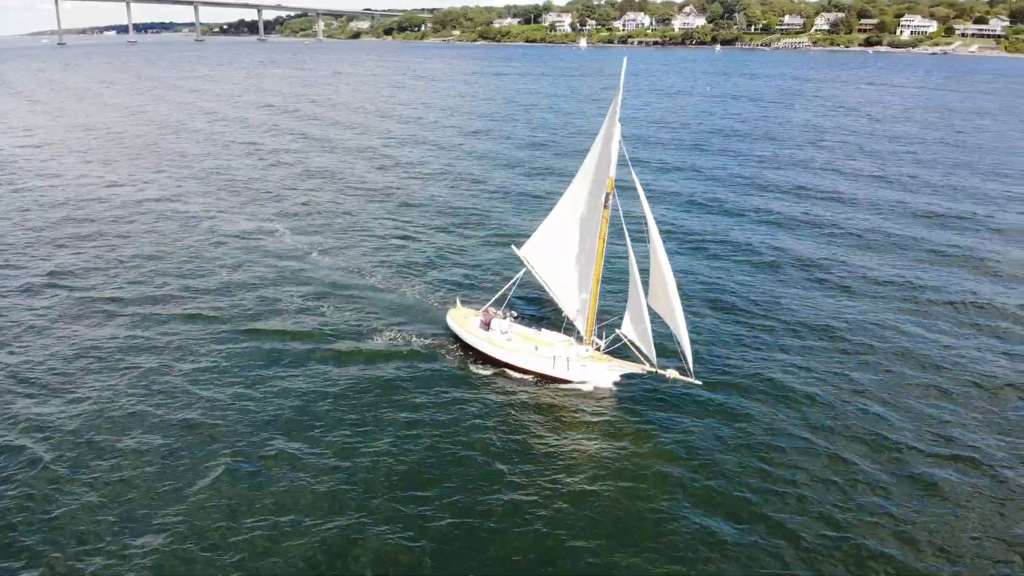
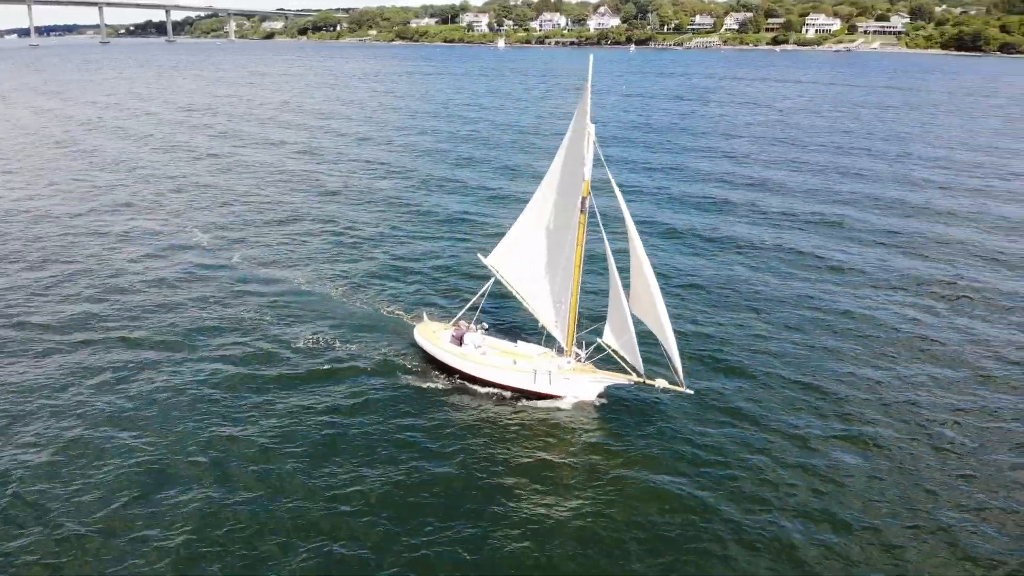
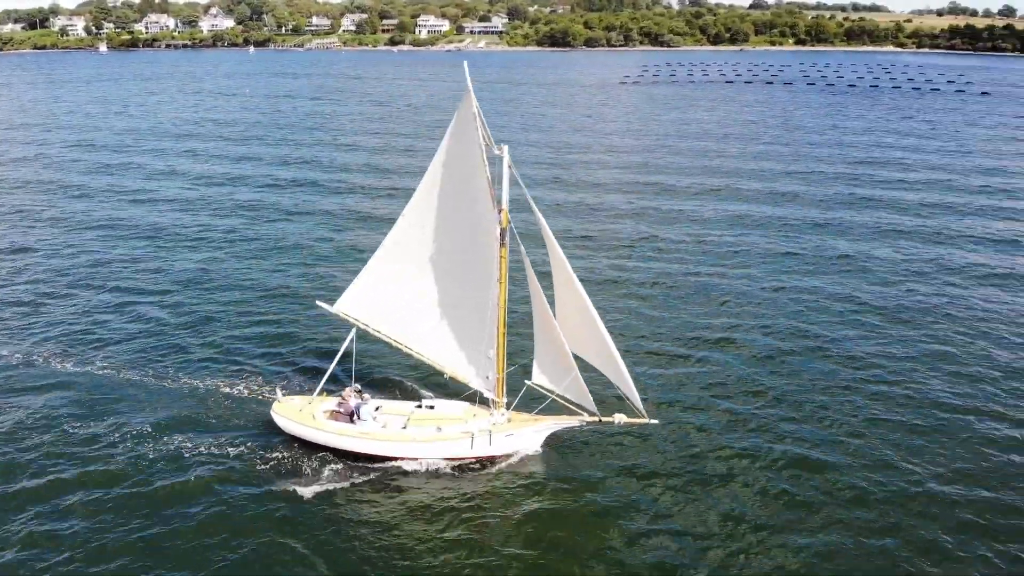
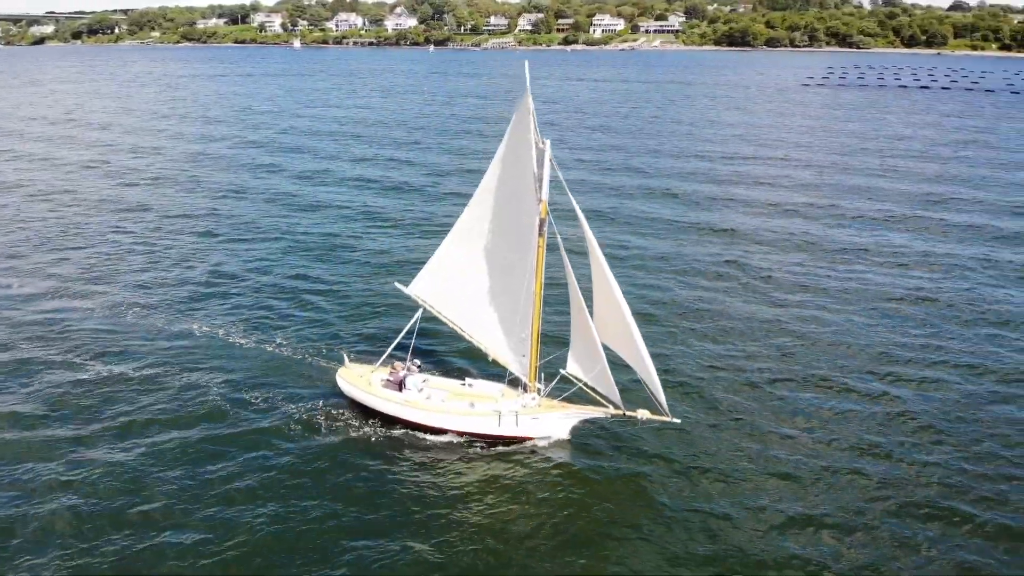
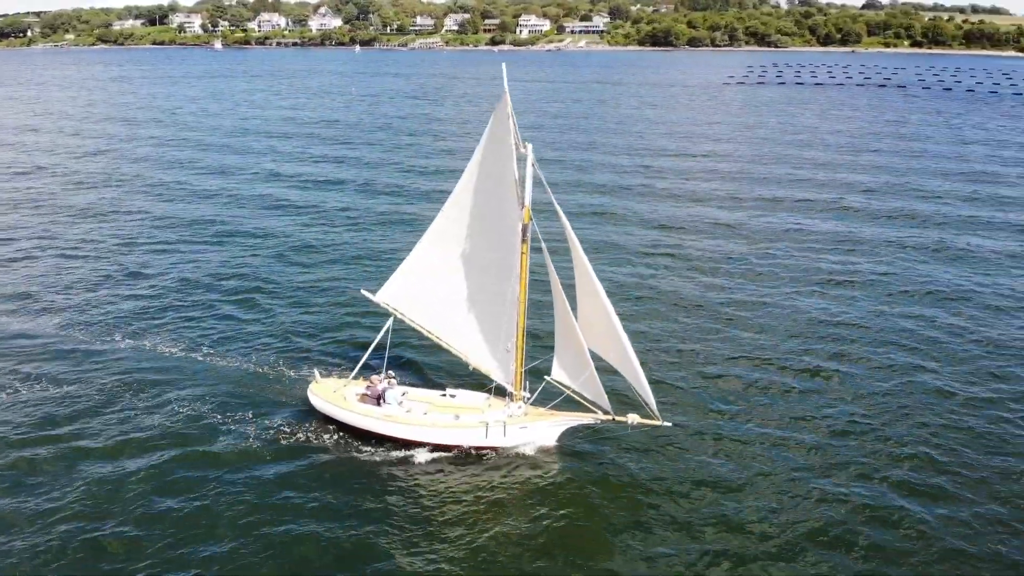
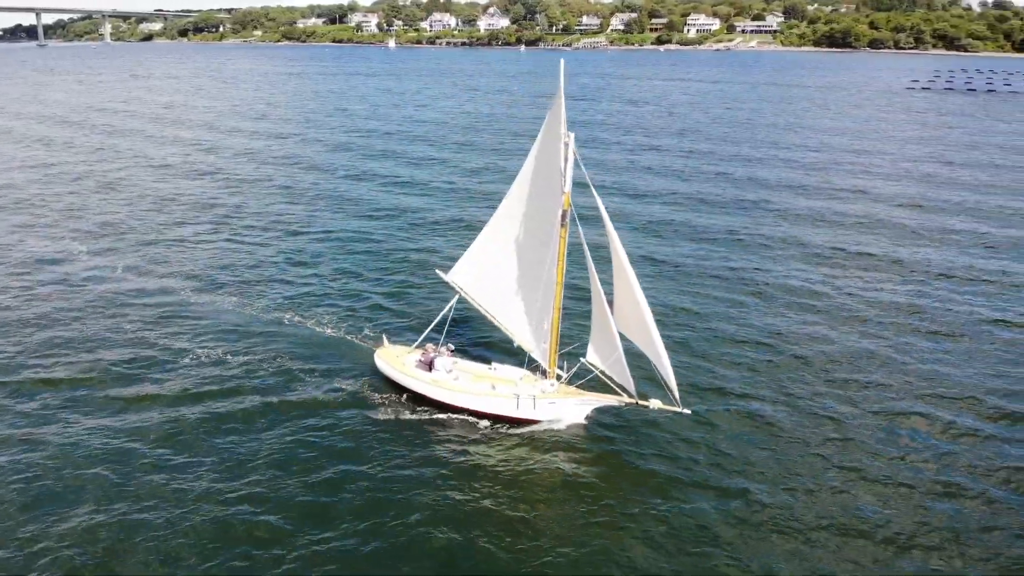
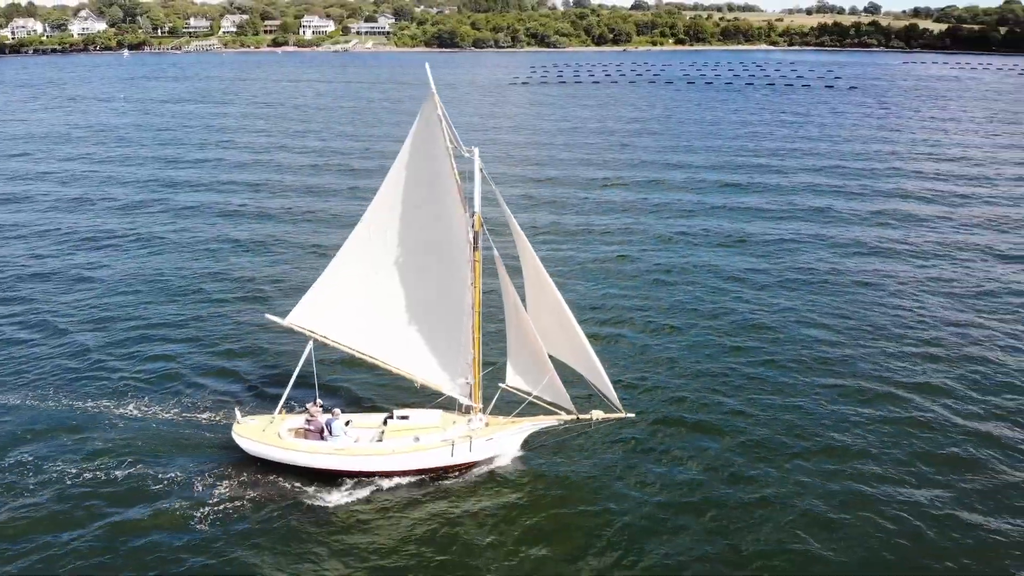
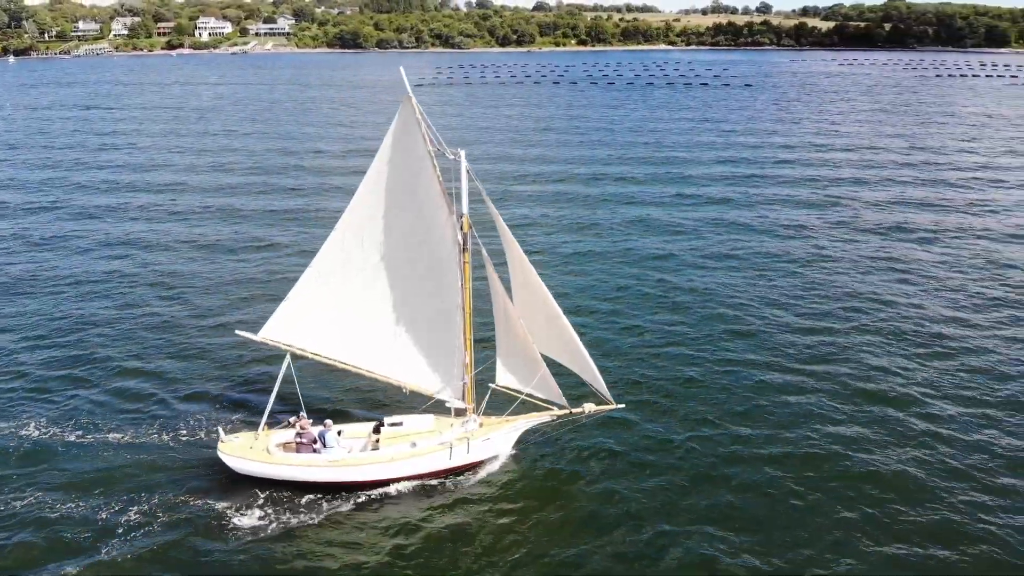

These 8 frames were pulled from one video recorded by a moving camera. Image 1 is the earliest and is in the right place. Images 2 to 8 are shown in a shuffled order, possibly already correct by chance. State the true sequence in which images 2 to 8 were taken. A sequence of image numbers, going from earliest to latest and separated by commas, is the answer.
2, 6, 4, 5, 3, 7, 8
